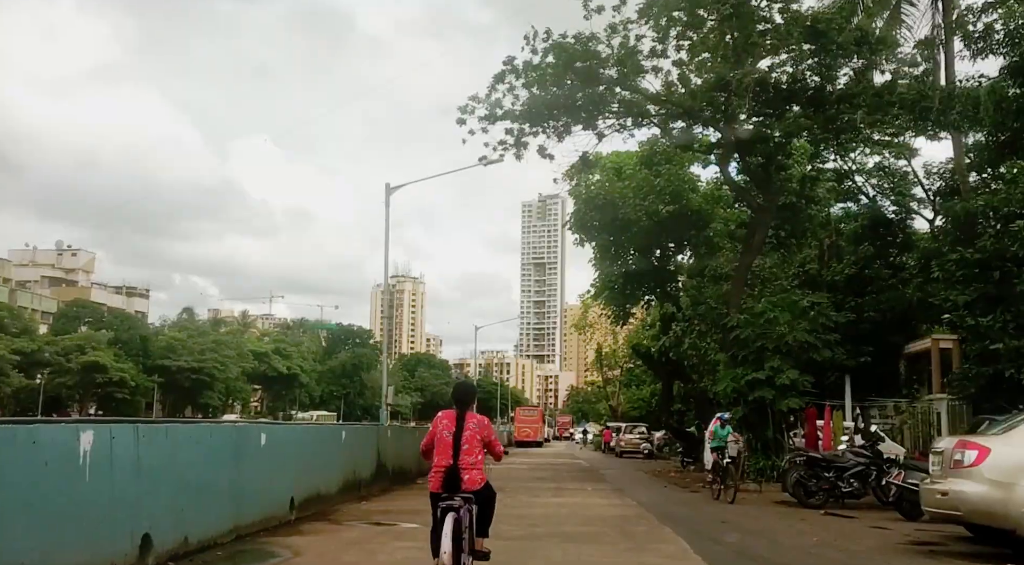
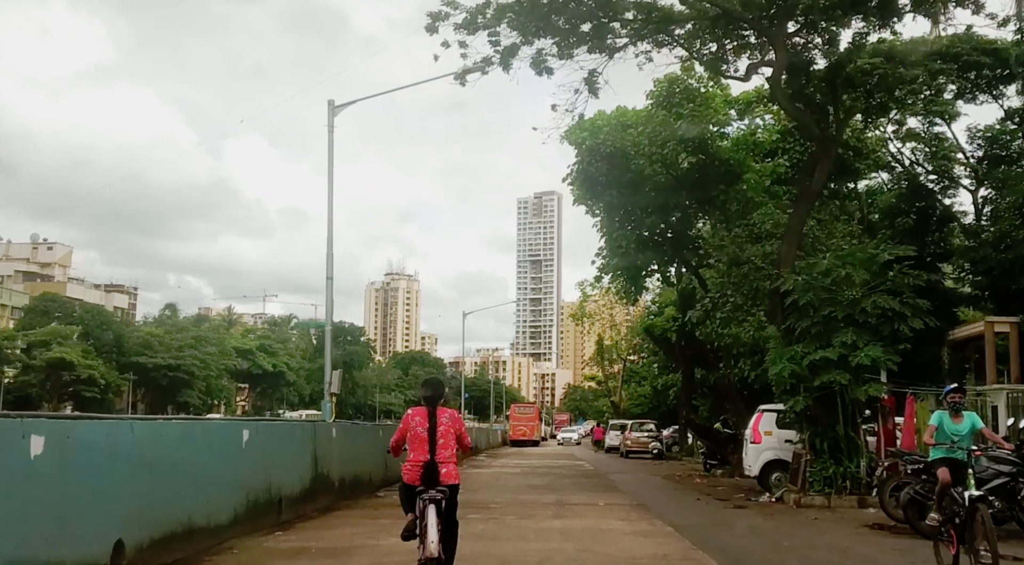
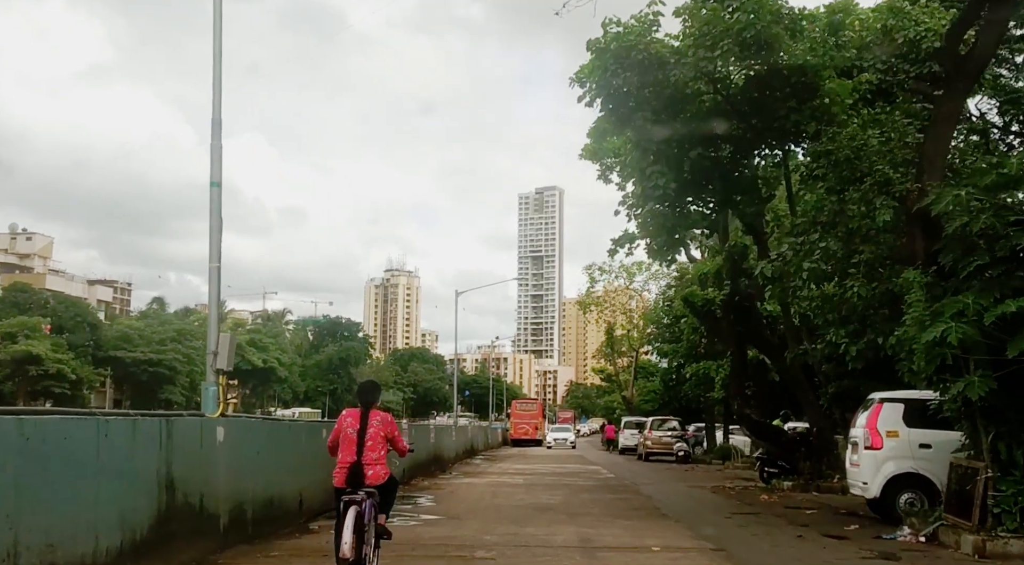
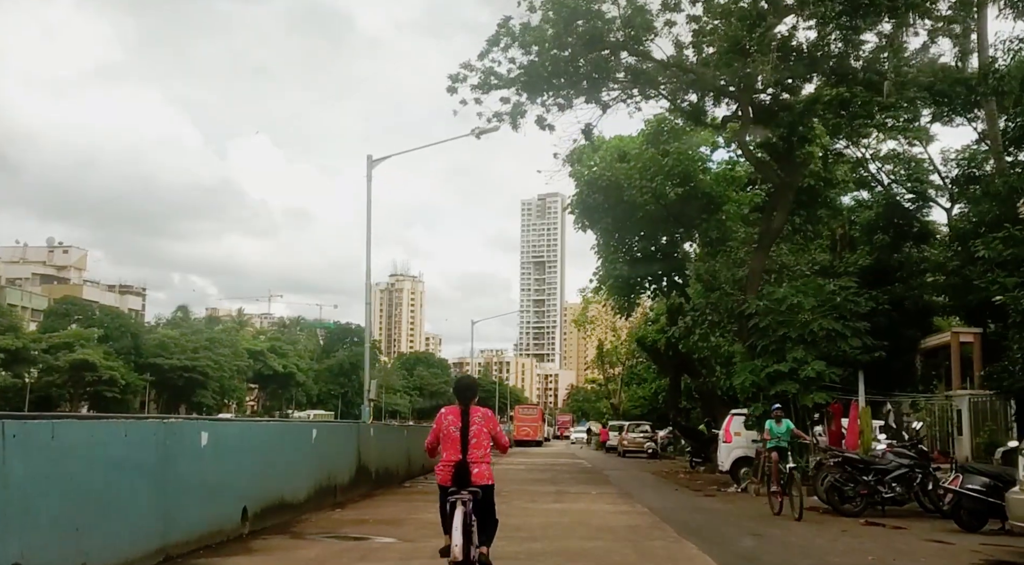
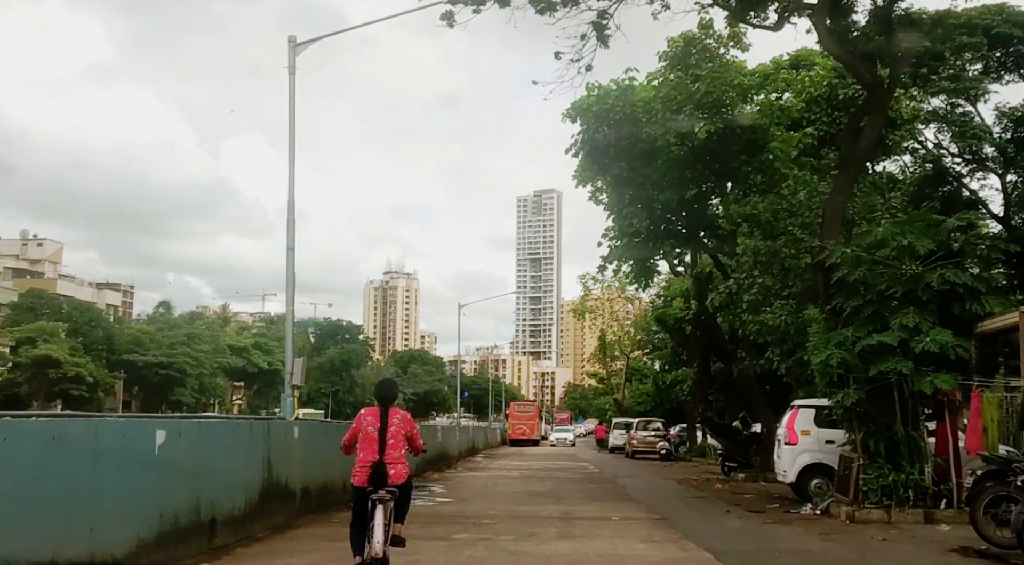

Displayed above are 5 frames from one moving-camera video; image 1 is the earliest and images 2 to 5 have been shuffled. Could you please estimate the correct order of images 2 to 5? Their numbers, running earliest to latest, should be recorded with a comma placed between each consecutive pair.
4, 2, 5, 3
